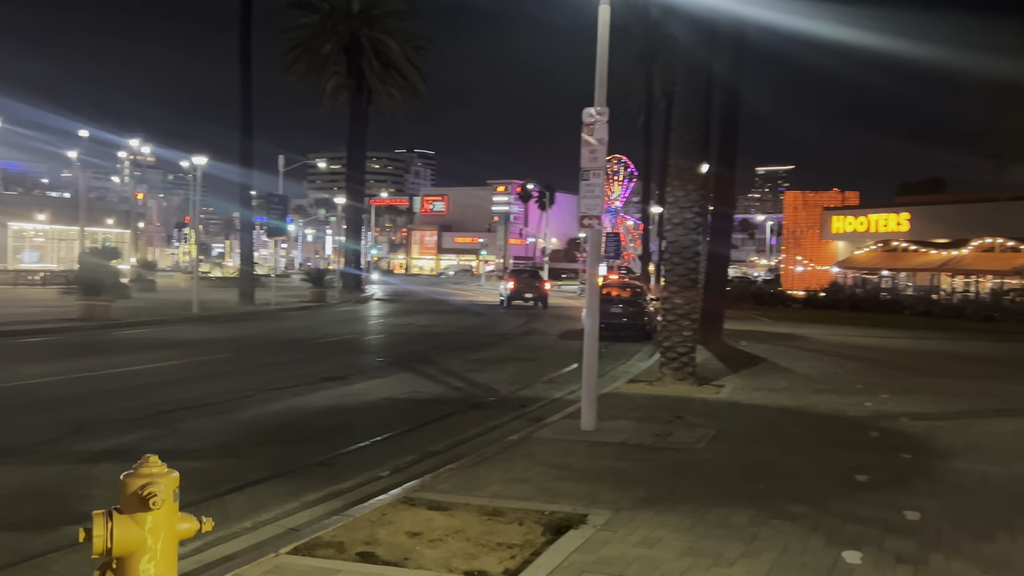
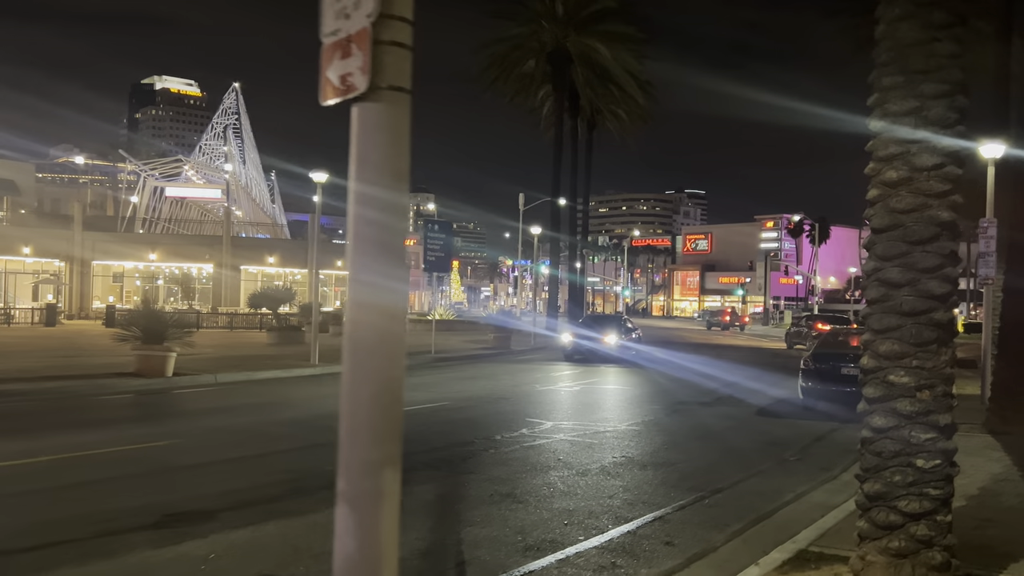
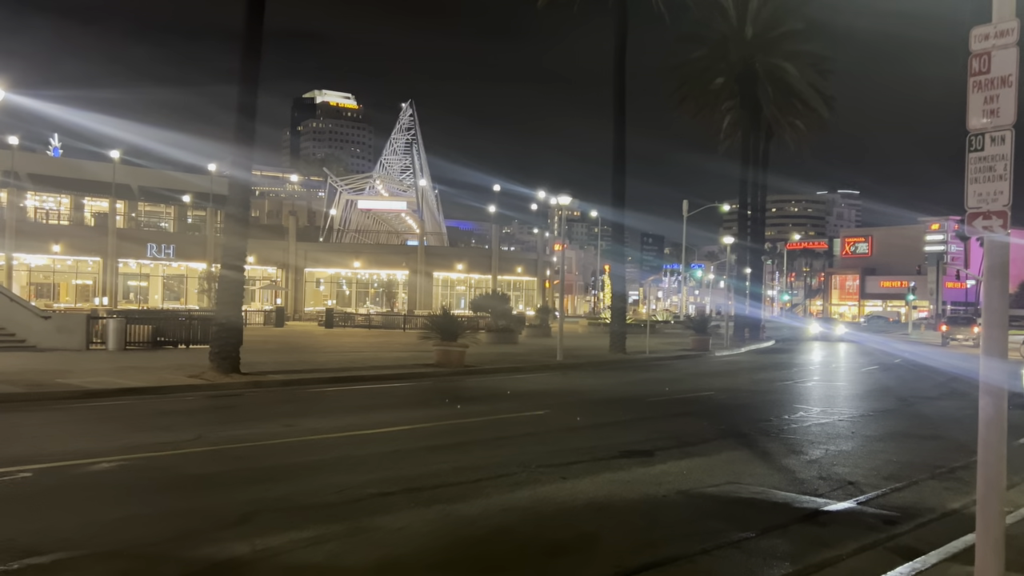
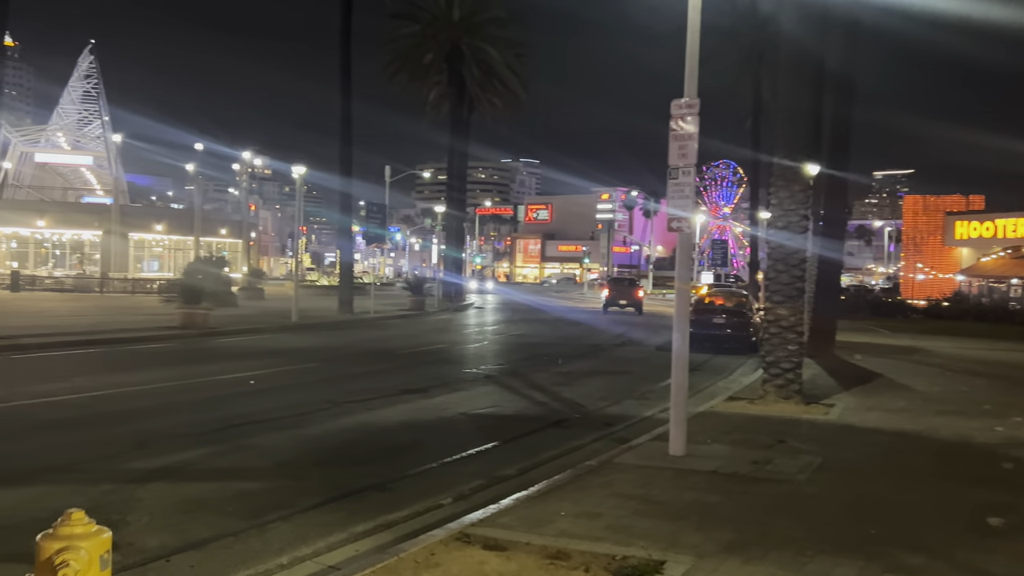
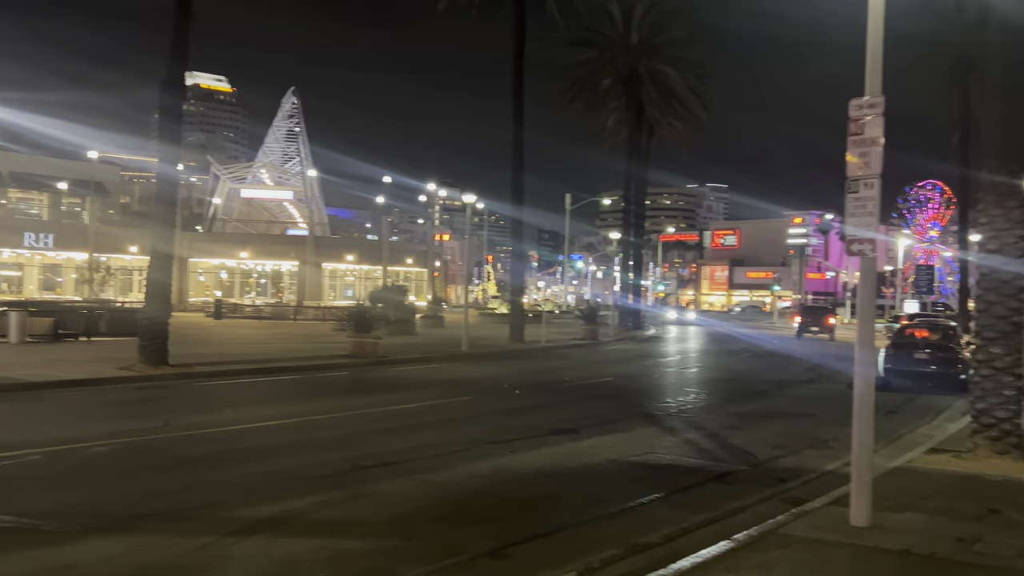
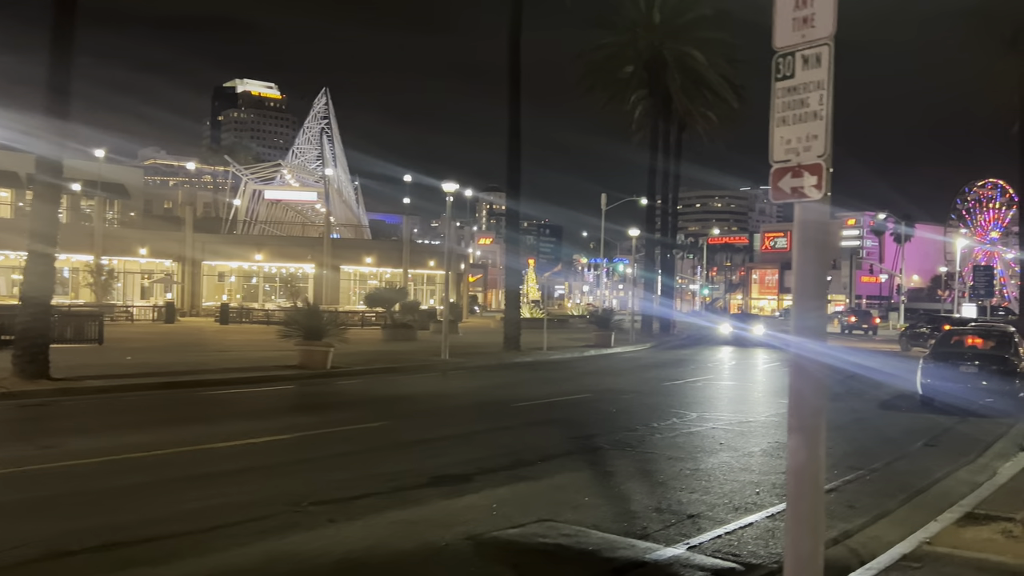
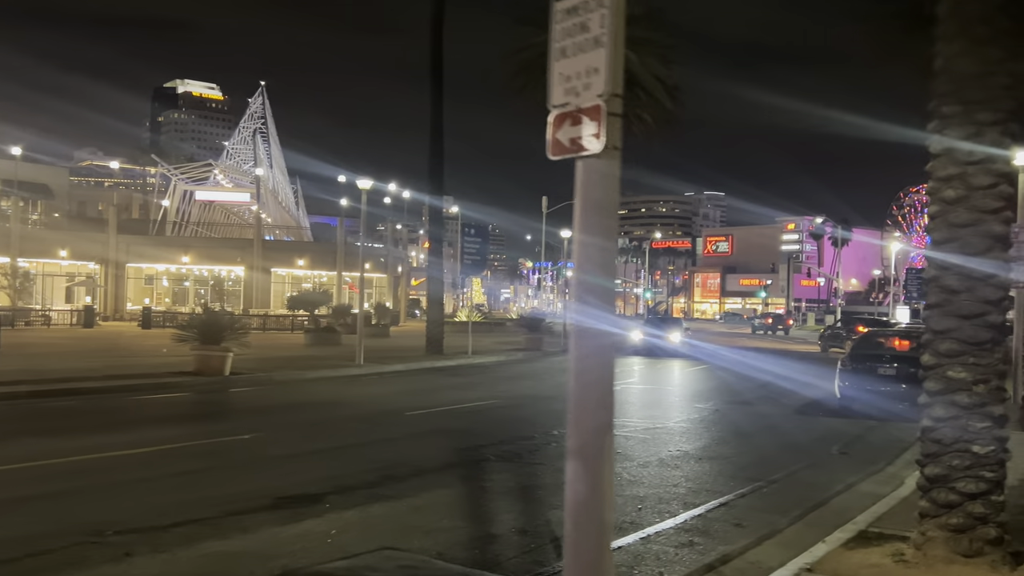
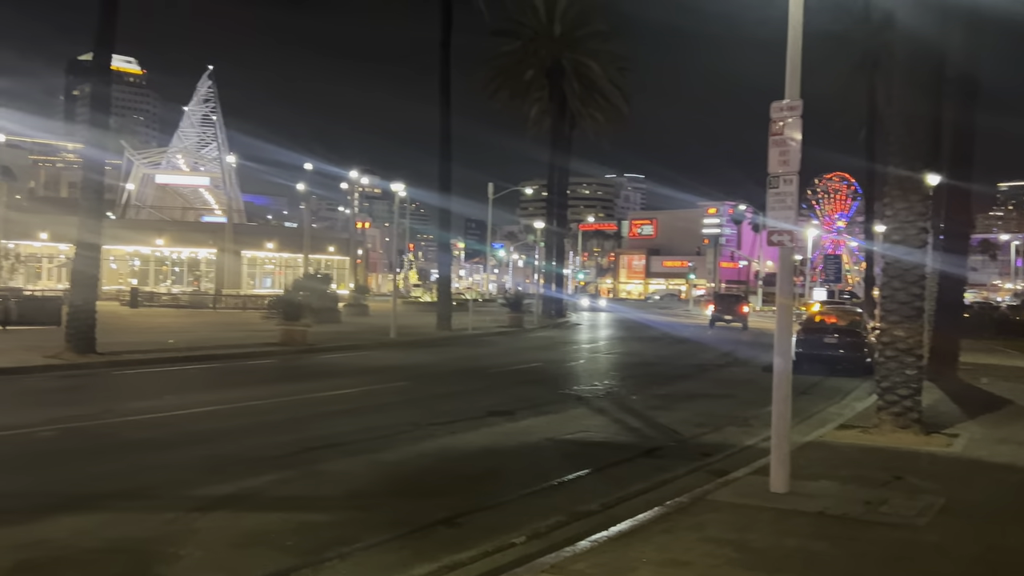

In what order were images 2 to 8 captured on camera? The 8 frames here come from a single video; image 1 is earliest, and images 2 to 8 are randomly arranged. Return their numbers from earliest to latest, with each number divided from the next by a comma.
4, 8, 5, 3, 6, 7, 2
